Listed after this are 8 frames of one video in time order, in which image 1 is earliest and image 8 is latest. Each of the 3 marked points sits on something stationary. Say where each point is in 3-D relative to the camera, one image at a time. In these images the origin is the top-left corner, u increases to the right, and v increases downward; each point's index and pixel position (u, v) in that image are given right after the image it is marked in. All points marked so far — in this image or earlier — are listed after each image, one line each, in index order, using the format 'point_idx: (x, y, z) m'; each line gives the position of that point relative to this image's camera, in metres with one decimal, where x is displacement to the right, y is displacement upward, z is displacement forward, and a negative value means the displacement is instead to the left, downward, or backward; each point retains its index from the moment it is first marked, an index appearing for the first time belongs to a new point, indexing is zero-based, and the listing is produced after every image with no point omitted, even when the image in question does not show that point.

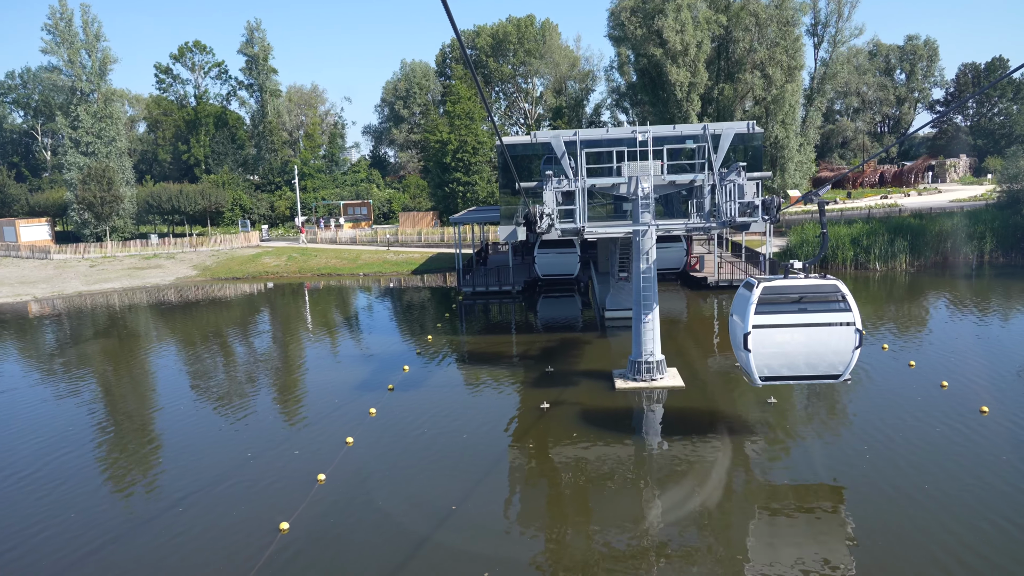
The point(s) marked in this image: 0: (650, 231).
0: (+3.2, +1.3, +16.1) m
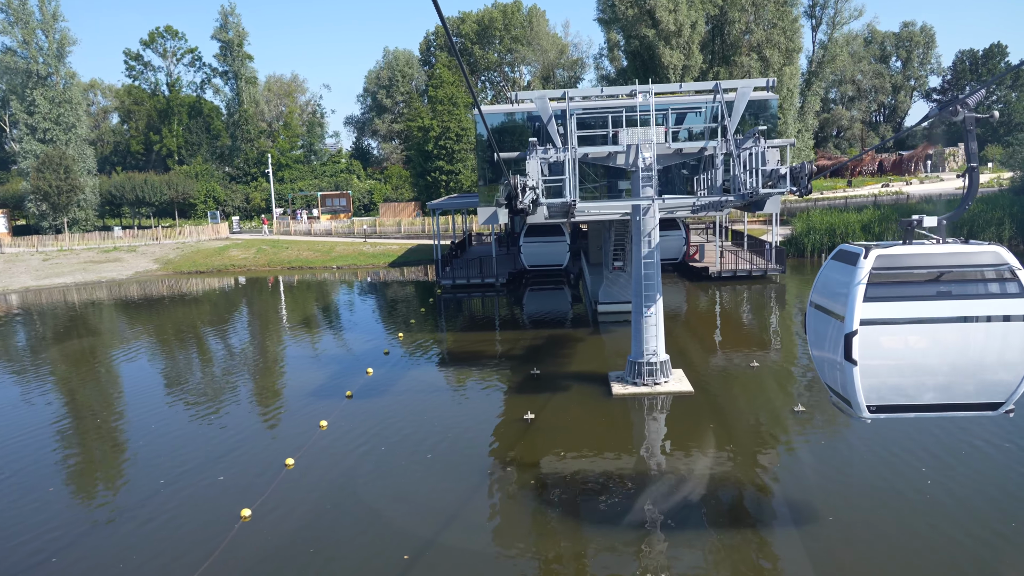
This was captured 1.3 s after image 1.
0: (+2.8, +1.6, +13.6) m
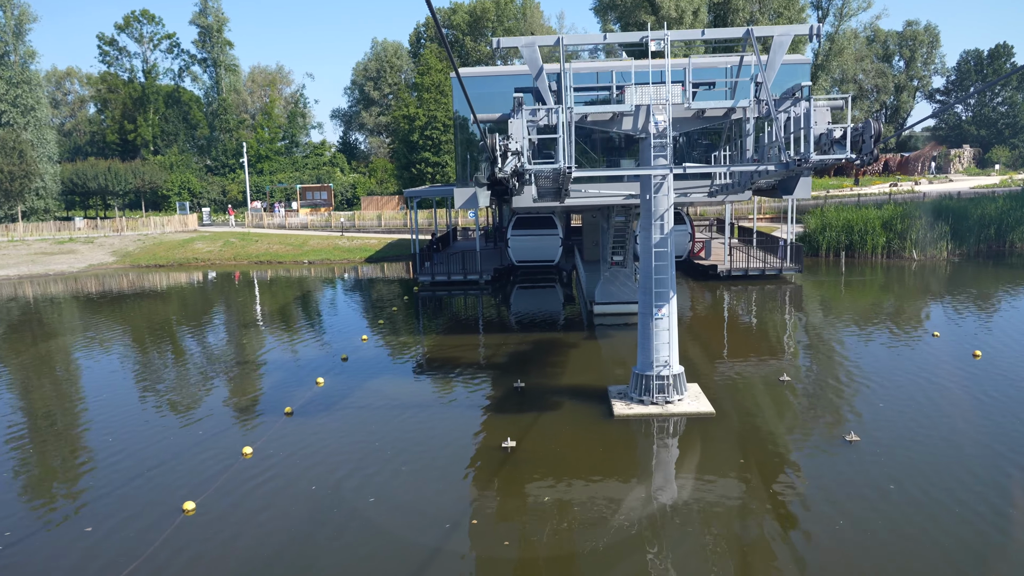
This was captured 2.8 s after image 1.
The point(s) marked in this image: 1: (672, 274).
0: (+2.5, +1.7, +11.0) m
1: (+2.6, +0.2, +11.2) m
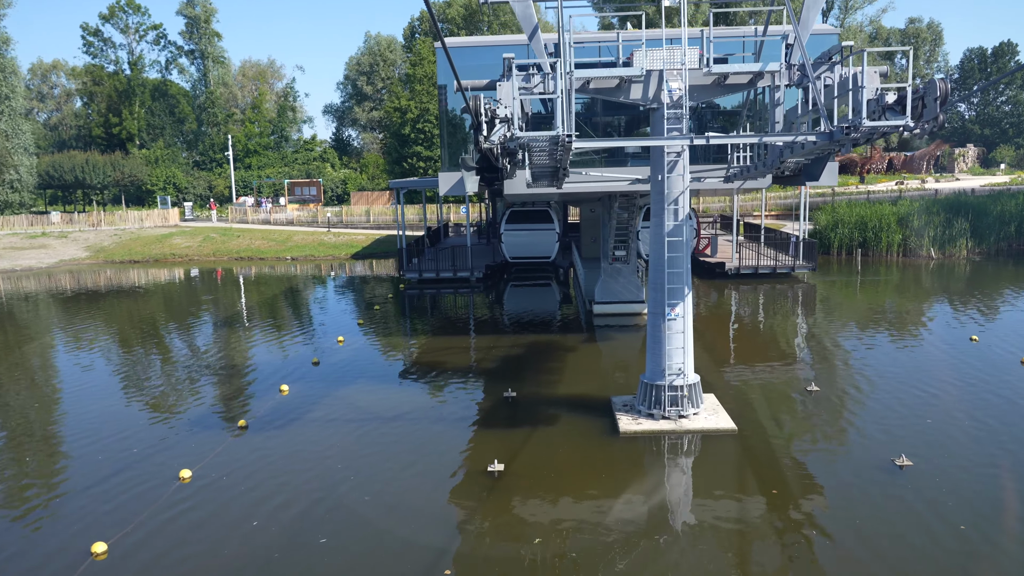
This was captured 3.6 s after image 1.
0: (+2.3, +1.7, +9.4) m
1: (+2.4, +0.3, +9.6) m
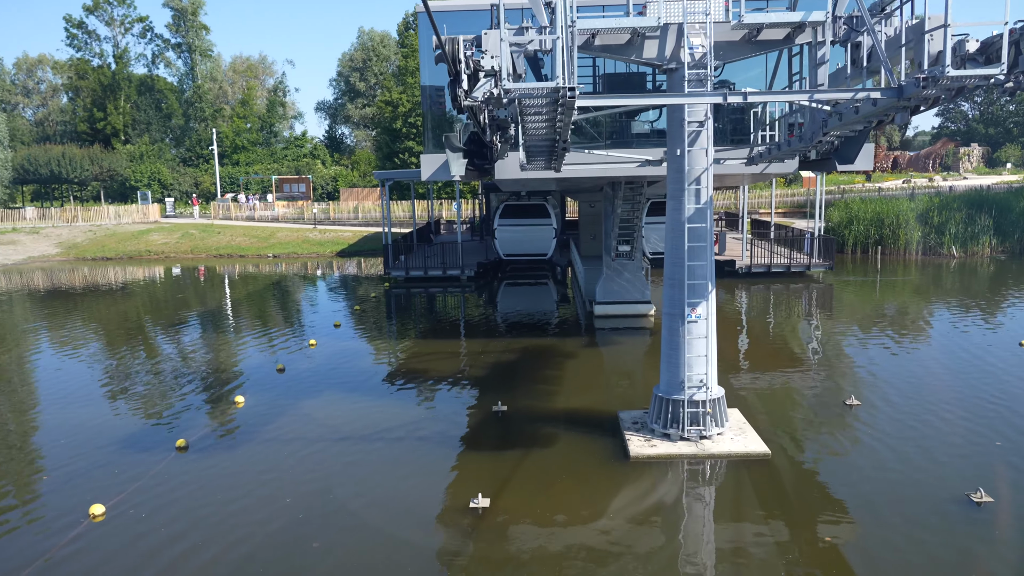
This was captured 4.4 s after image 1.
0: (+2.2, +1.8, +7.9) m
1: (+2.3, +0.3, +8.1) m
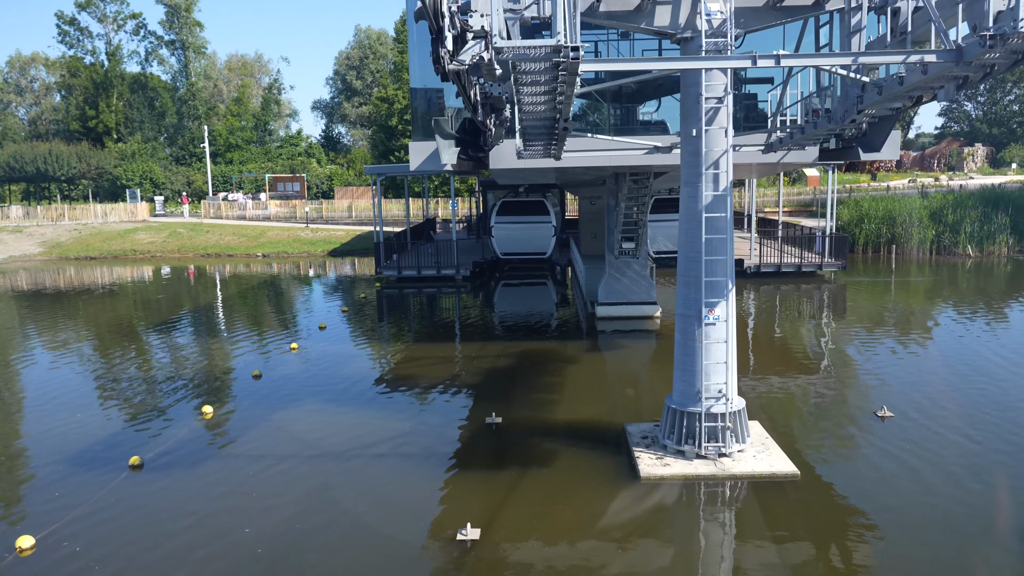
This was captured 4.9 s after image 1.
0: (+2.1, +1.8, +7.0) m
1: (+2.3, +0.4, +7.2) m
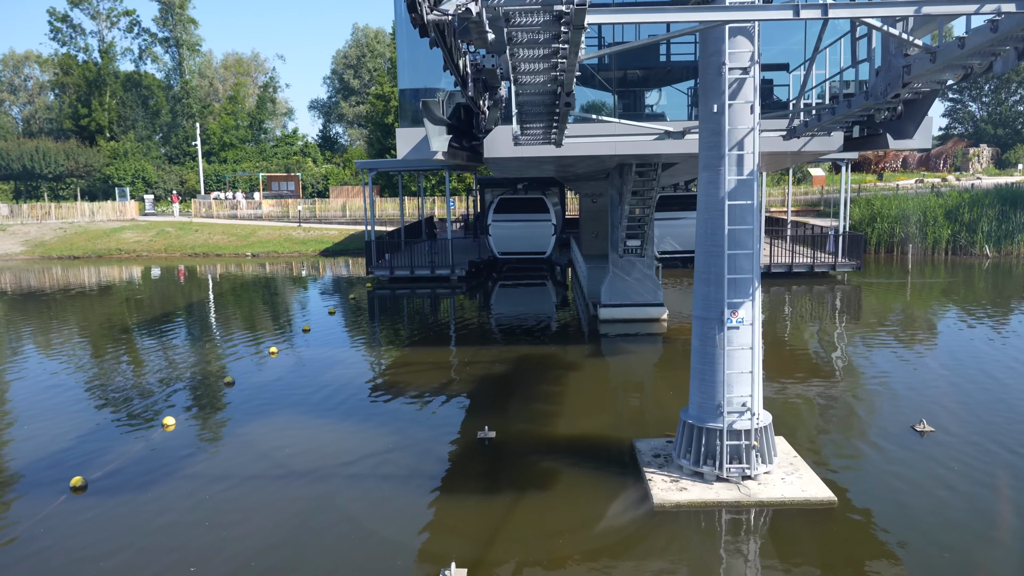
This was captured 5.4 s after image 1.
0: (+2.1, +1.8, +6.1) m
1: (+2.2, +0.4, +6.3) m
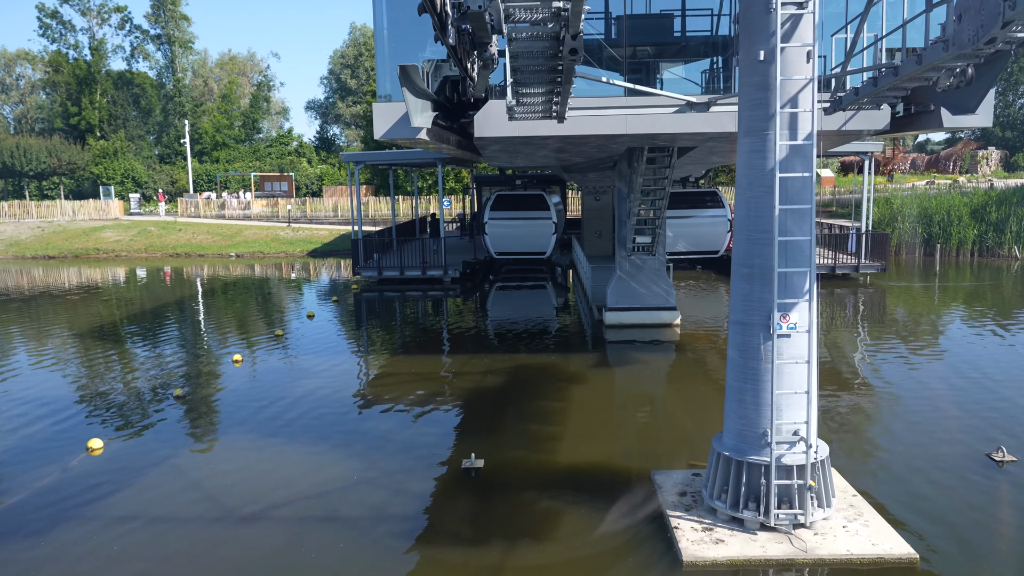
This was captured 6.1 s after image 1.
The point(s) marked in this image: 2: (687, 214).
0: (+2.0, +1.8, +4.7) m
1: (+2.2, +0.4, +4.9) m
2: (+4.5, +1.9, +18.1) m
